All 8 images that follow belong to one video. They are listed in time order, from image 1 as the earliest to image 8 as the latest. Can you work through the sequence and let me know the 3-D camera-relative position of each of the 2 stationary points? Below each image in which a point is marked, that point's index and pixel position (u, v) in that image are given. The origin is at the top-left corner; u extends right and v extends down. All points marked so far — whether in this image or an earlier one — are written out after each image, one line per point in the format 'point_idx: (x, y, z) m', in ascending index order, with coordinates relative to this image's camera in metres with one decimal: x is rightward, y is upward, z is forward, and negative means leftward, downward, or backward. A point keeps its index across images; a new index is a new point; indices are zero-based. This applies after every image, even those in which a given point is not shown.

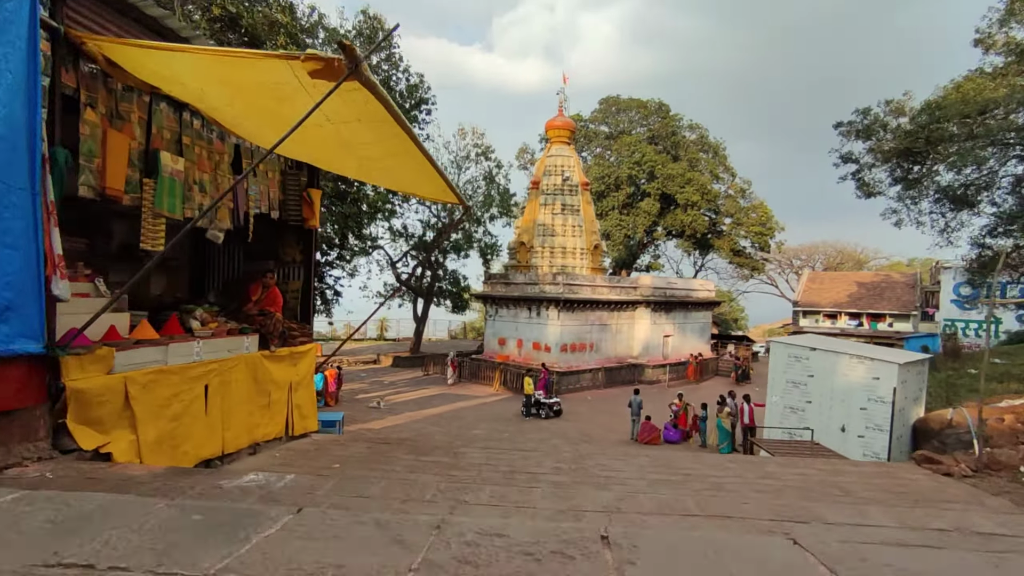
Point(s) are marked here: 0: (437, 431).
0: (-2.0, -3.9, +16.2) m
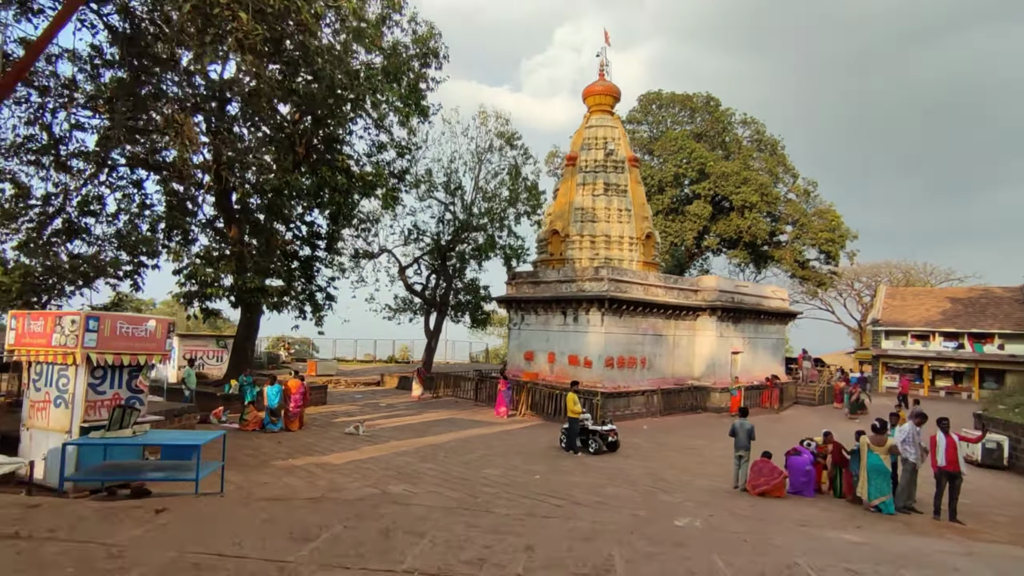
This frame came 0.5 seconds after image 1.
0: (-1.4, -3.2, +10.4) m
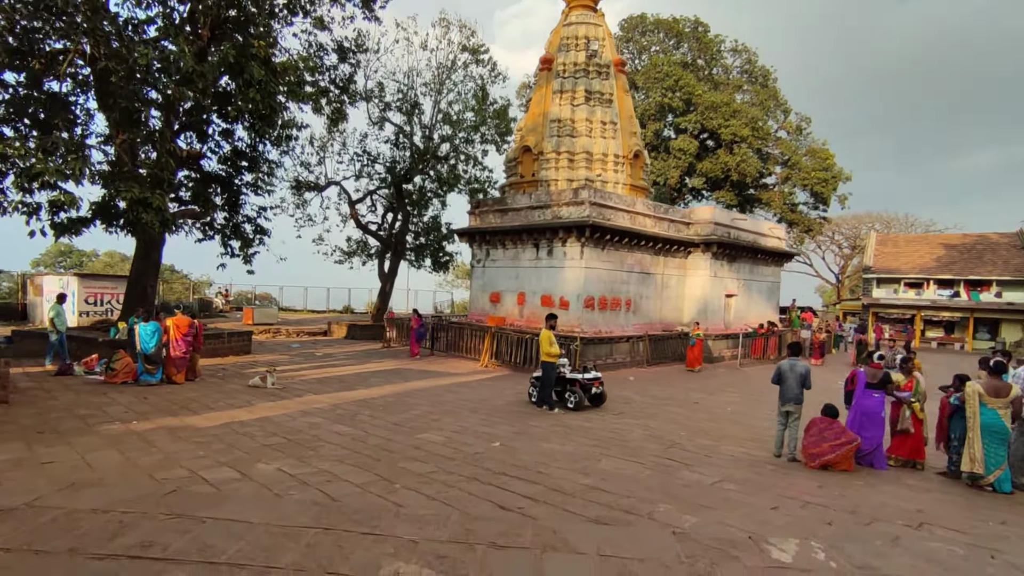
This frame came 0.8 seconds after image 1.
0: (-2.0, -1.7, +7.1) m
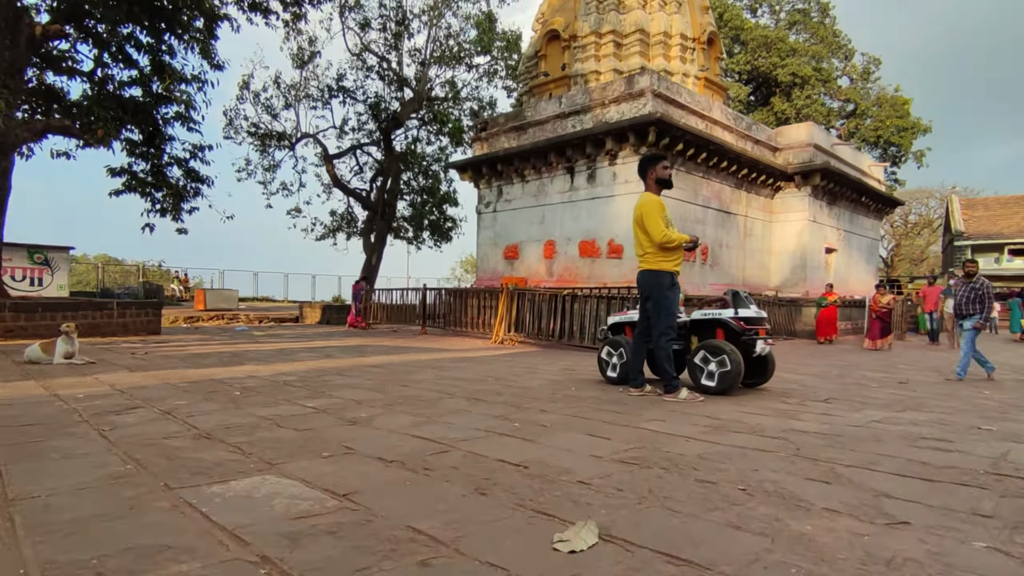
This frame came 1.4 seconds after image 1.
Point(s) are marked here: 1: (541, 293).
0: (-1.7, -0.5, +1.6) m
1: (+0.5, -0.1, +10.3) m
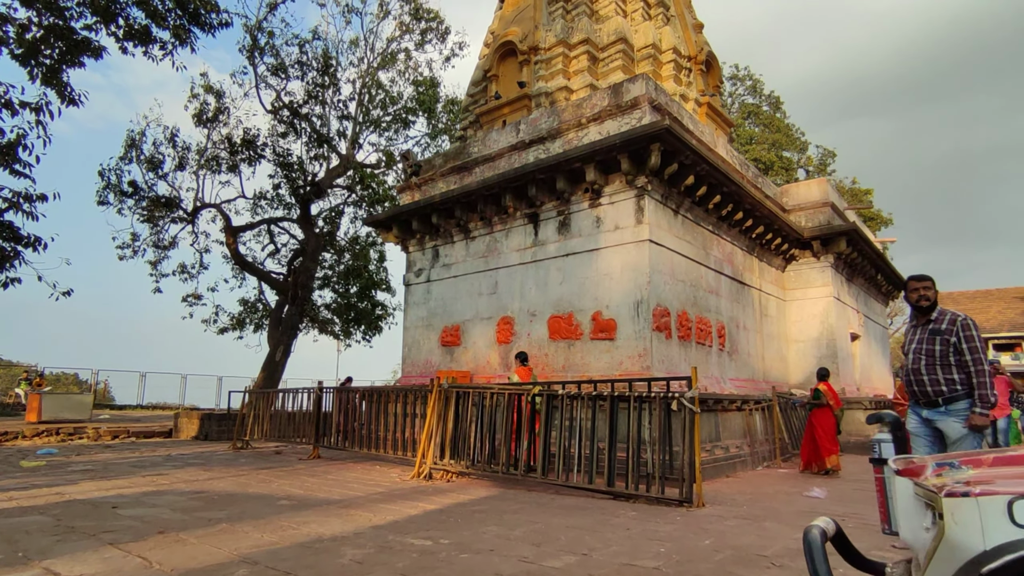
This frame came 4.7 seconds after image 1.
0: (-1.6, 0.0, -2.5) m
1: (-0.2, -1.1, +6.4) m
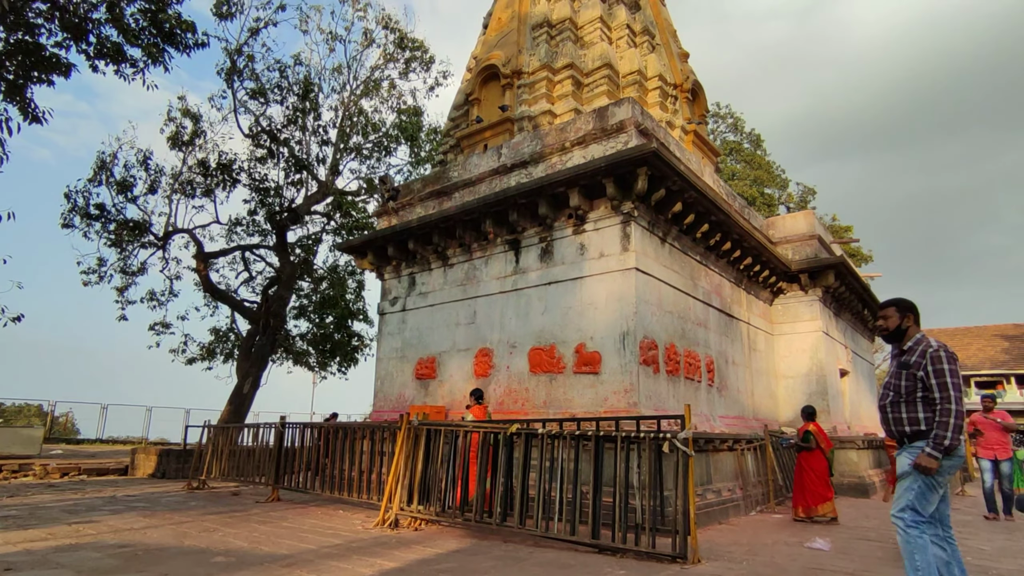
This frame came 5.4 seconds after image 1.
0: (-1.6, +0.2, -3.0) m
1: (-0.4, -1.4, +5.8) m
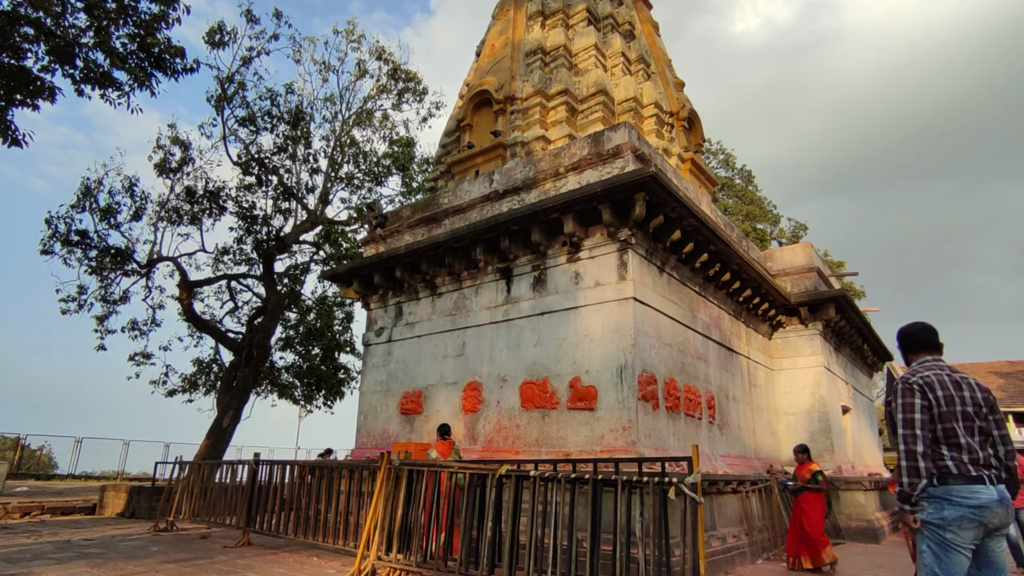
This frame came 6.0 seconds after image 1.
0: (-1.6, +0.4, -3.4) m
1: (-0.5, -1.7, +5.4) m
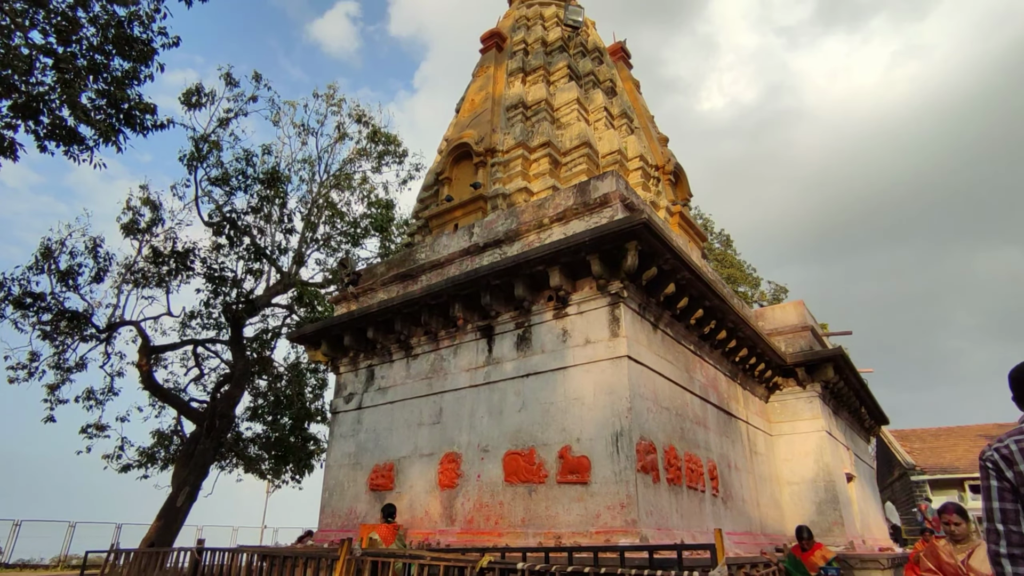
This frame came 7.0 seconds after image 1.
0: (-1.4, +1.0, -3.9) m
1: (-0.7, -2.1, +4.5) m
